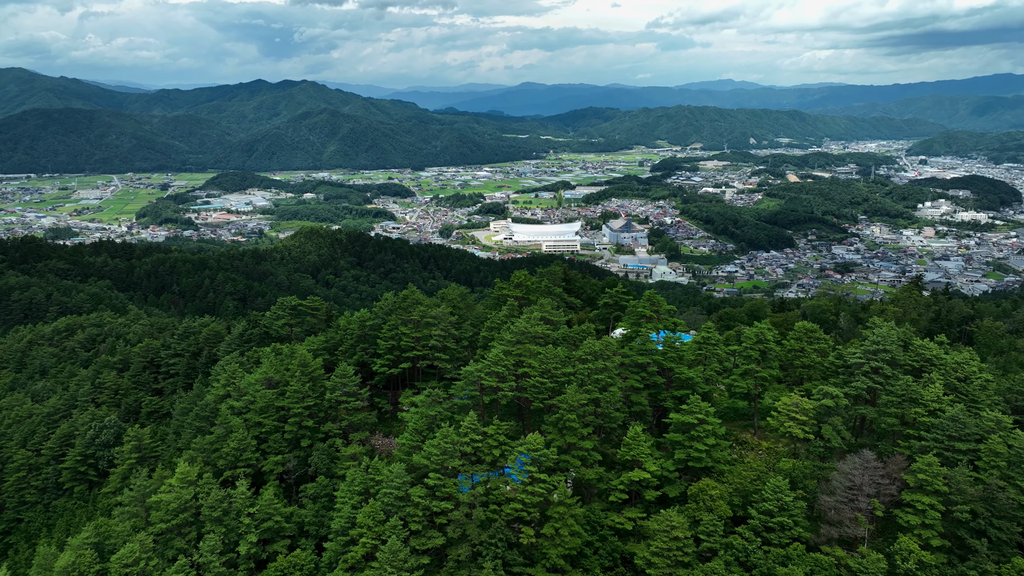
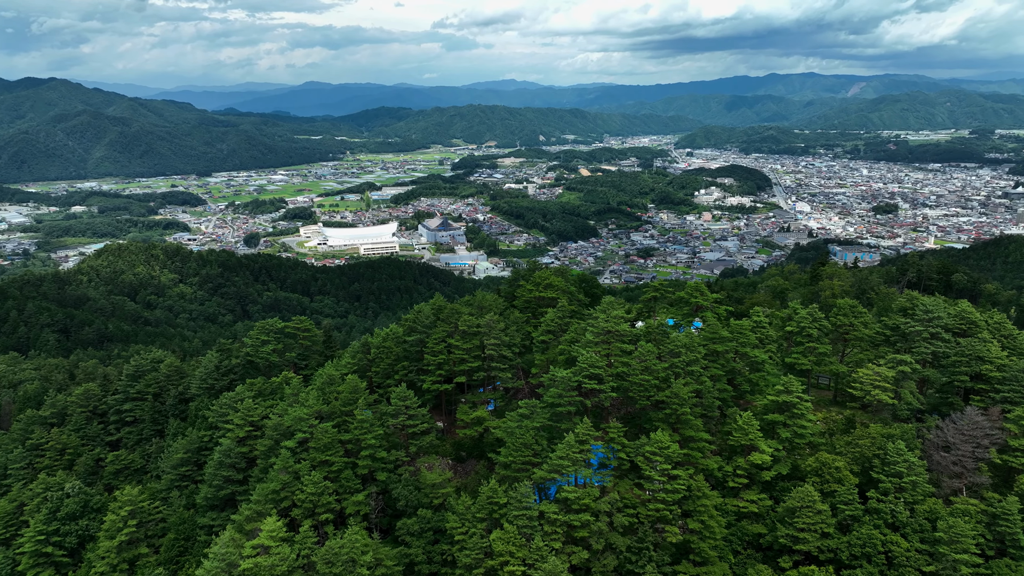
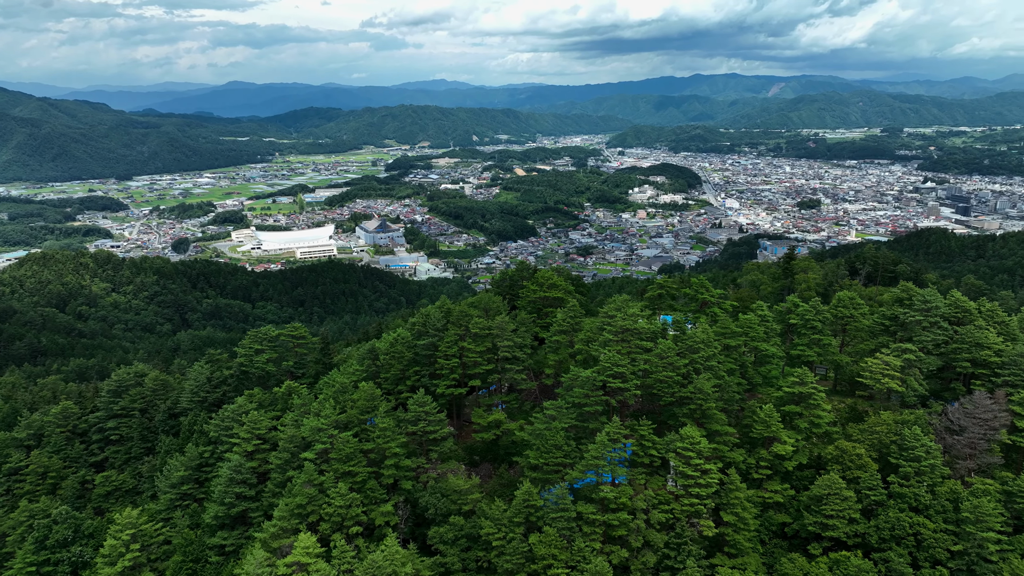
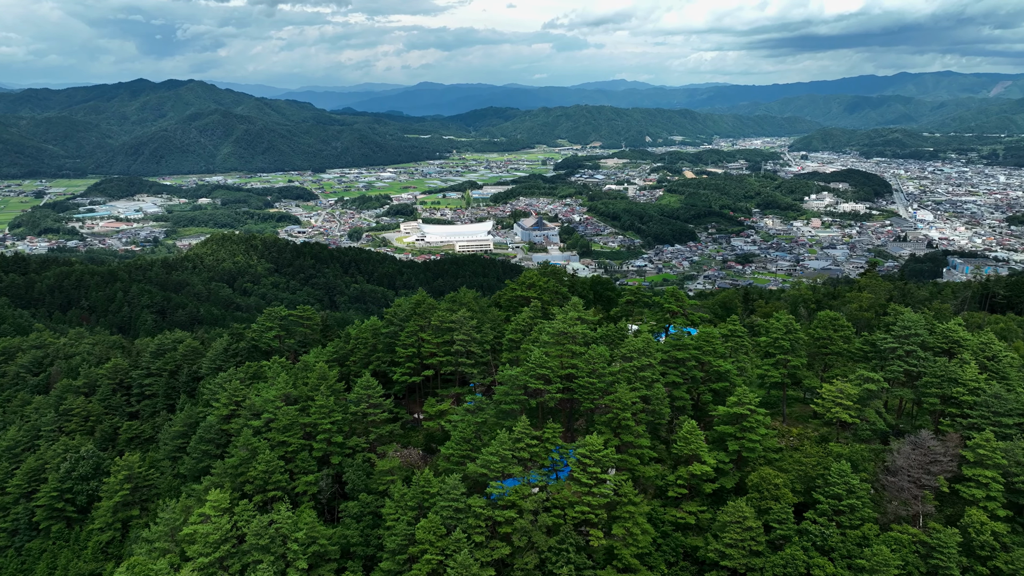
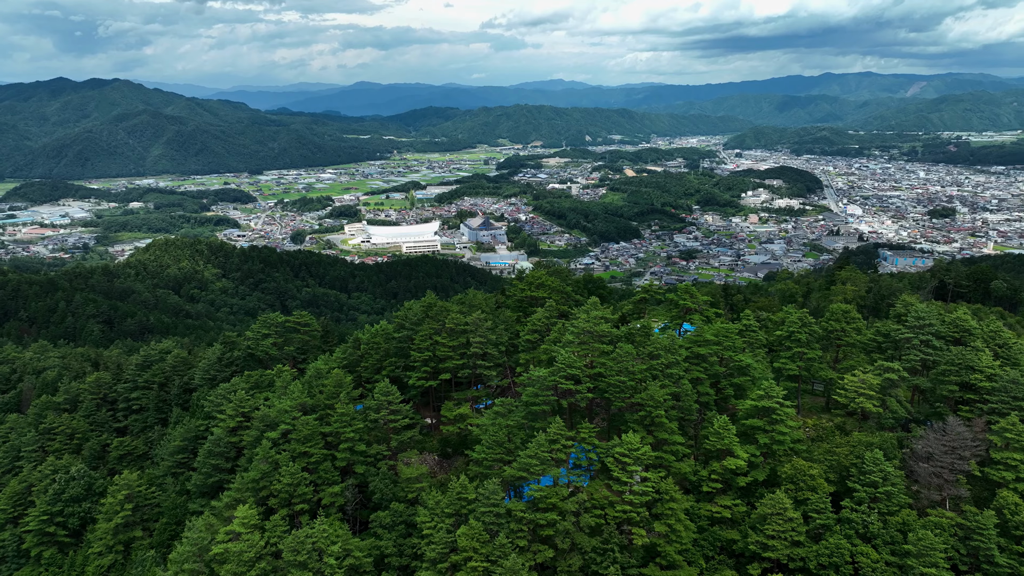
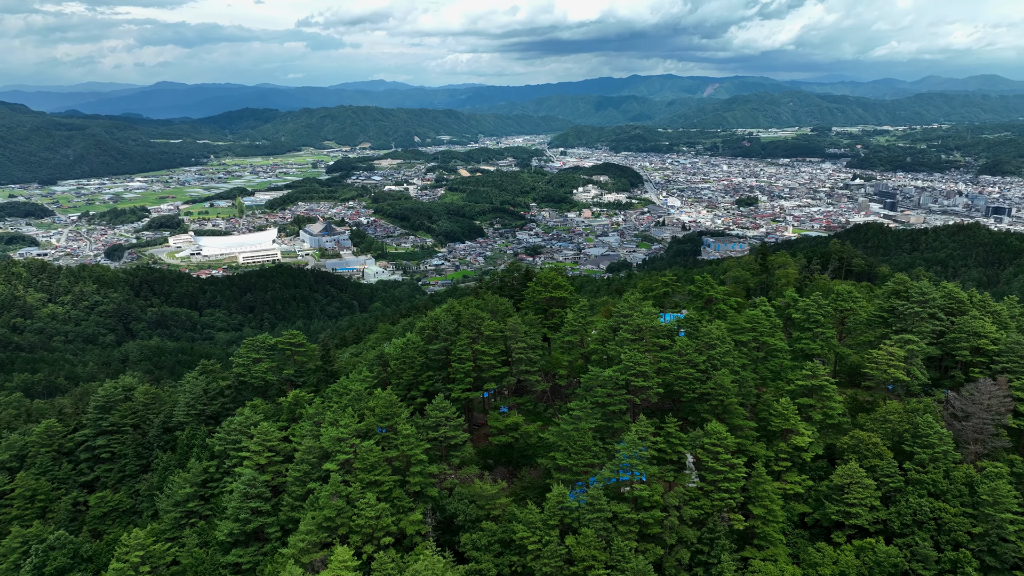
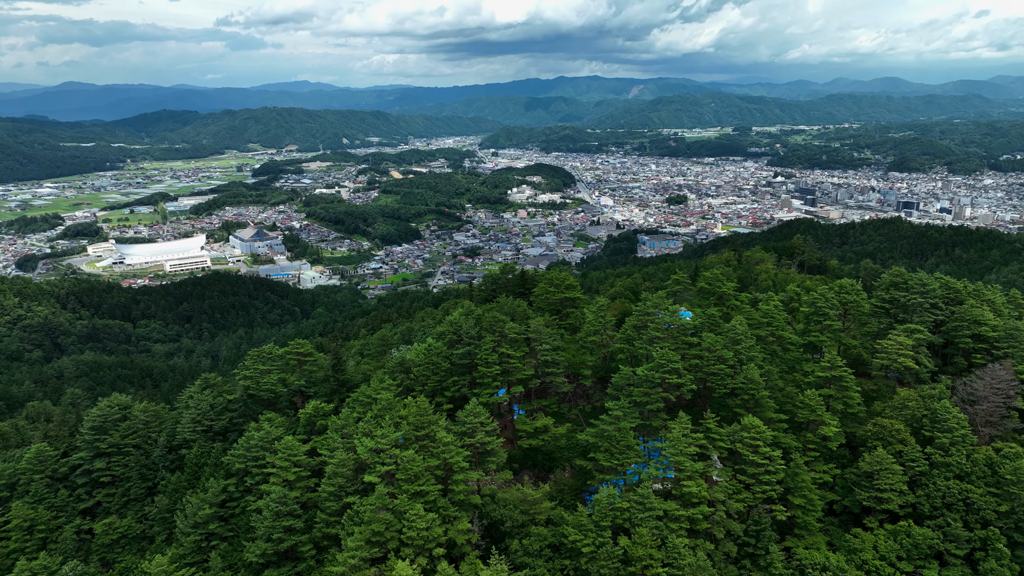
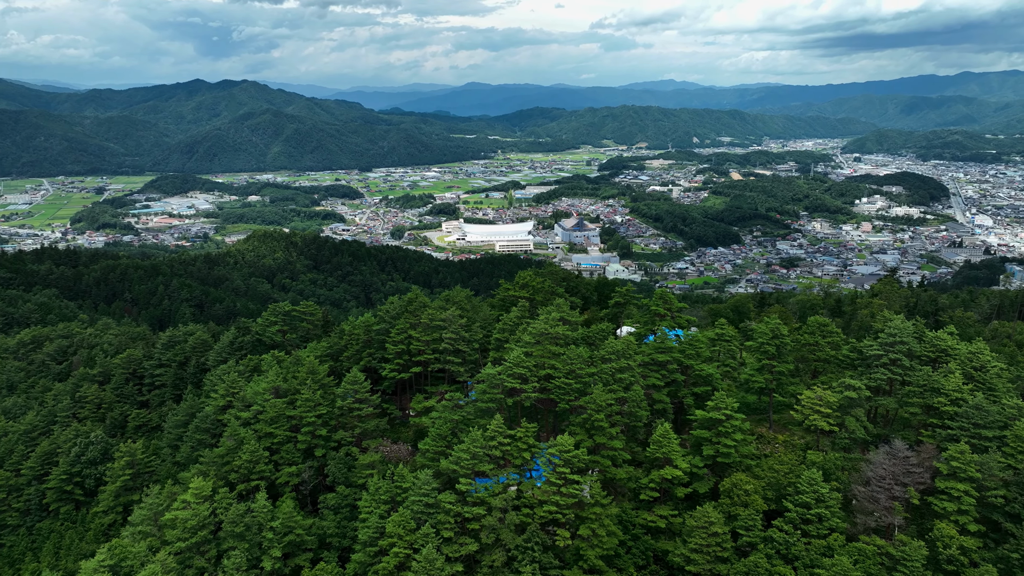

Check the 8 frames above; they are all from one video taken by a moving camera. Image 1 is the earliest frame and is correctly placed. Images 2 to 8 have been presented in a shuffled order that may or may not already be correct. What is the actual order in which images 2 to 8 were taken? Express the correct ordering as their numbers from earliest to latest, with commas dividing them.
8, 4, 5, 2, 3, 6, 7
